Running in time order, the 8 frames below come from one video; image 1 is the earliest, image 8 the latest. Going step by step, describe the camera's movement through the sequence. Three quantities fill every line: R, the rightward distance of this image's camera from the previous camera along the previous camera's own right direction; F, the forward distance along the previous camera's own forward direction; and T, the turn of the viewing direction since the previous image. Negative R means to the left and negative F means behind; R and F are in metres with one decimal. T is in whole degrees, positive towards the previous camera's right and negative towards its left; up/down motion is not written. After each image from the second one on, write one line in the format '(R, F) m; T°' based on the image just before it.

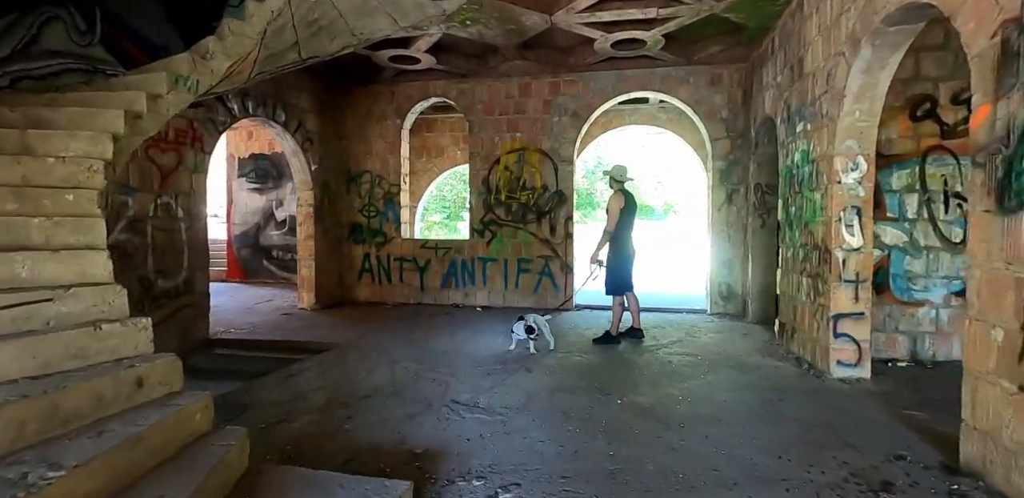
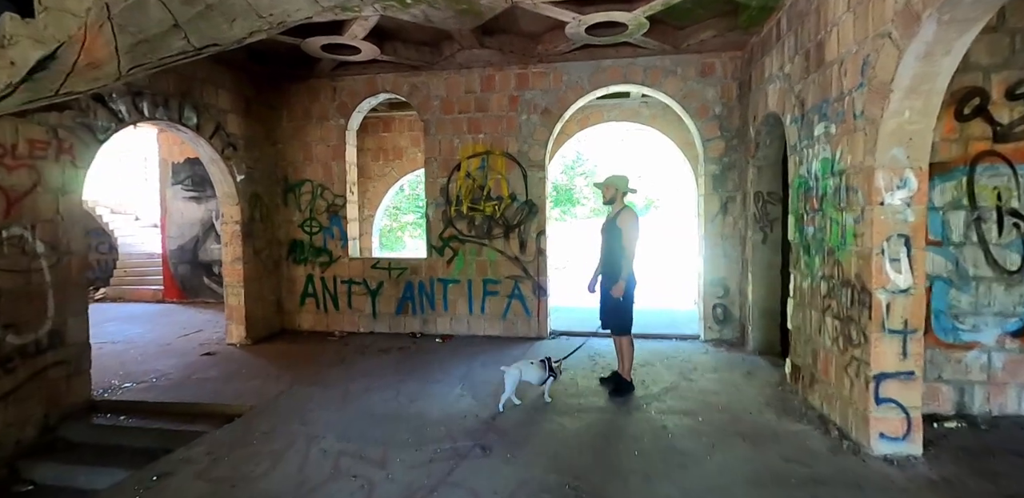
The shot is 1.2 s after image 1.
(+0.2, +0.8) m; +2°
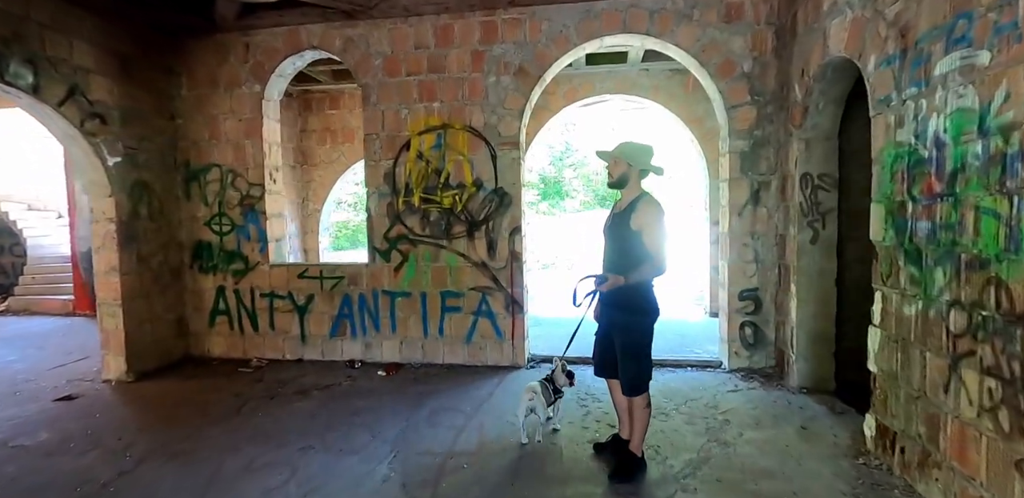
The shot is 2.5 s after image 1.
(+0.2, +1.2) m; +1°
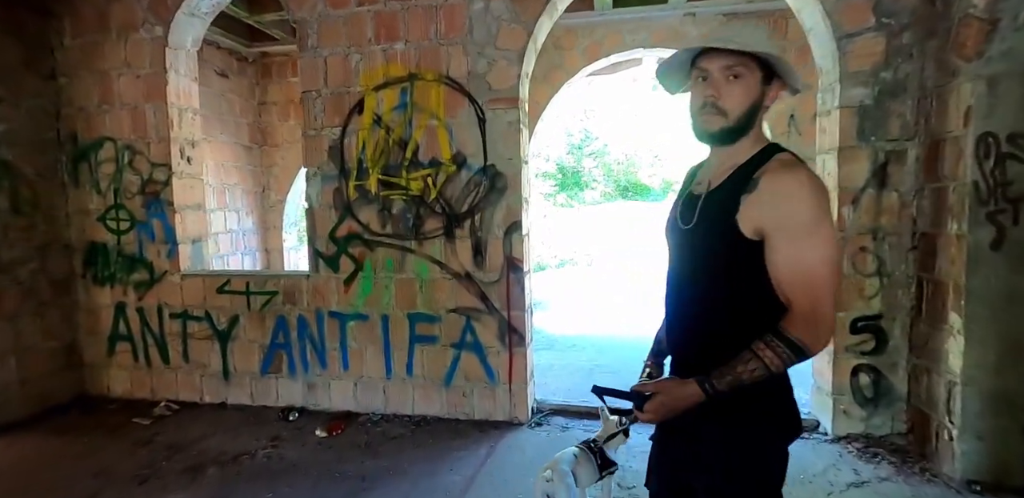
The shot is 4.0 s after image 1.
(+0.1, +1.3) m; -2°
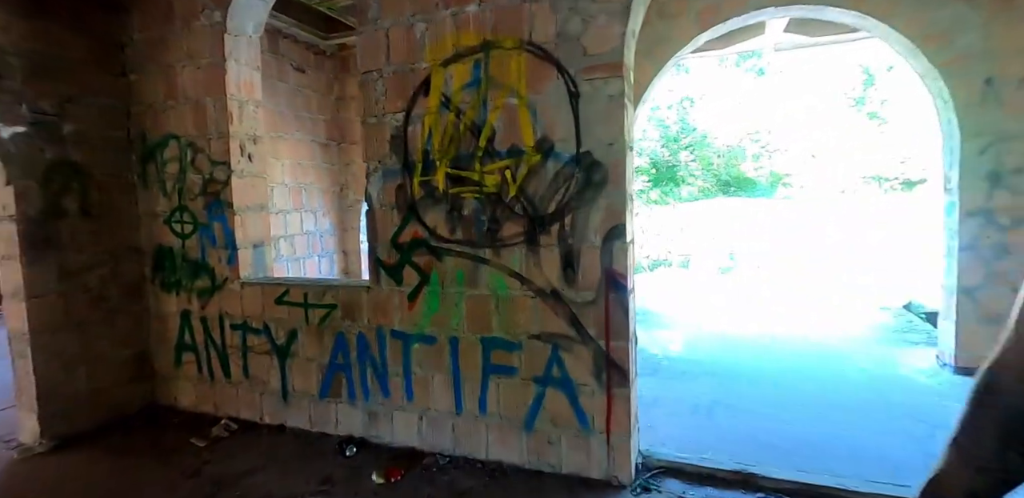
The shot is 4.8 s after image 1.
(-0.1, +0.6) m; -9°
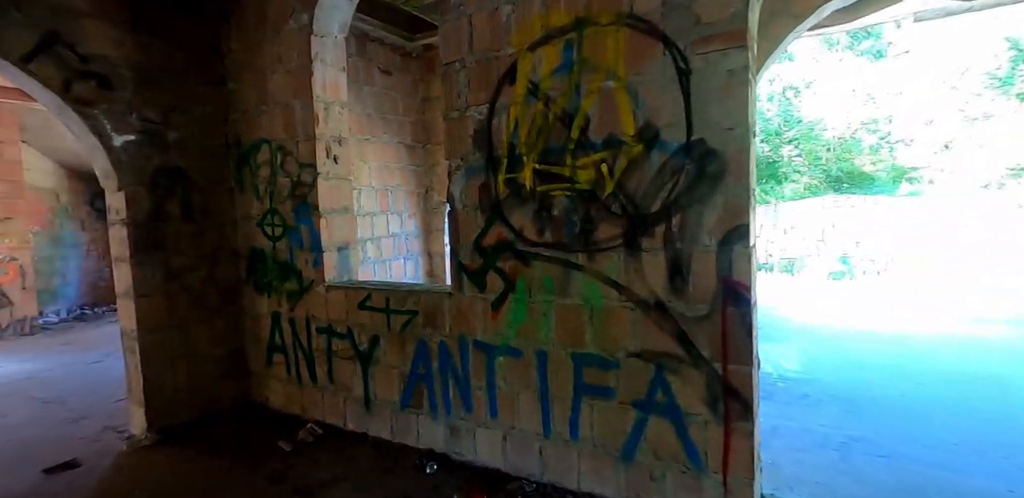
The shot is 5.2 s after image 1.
(-0.1, +0.2) m; -9°
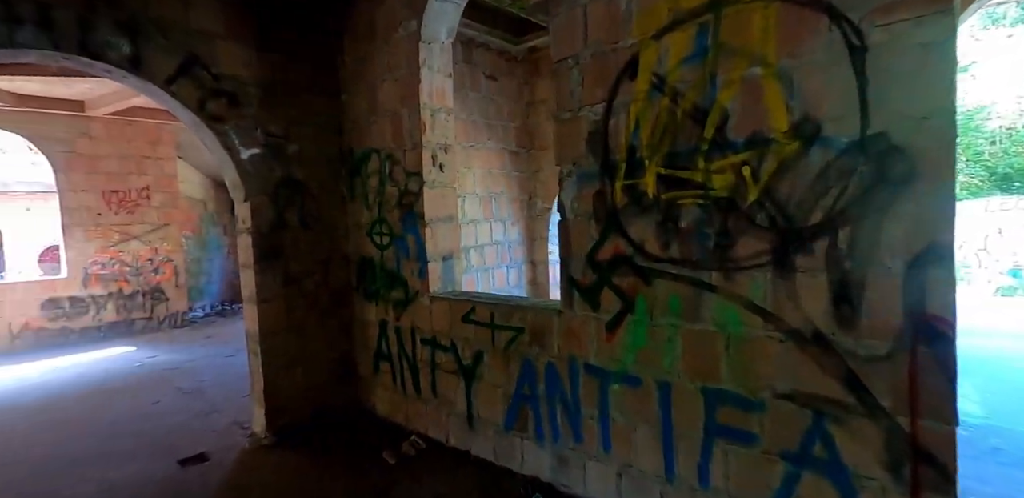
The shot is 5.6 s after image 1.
(-0.1, +0.2) m; -11°
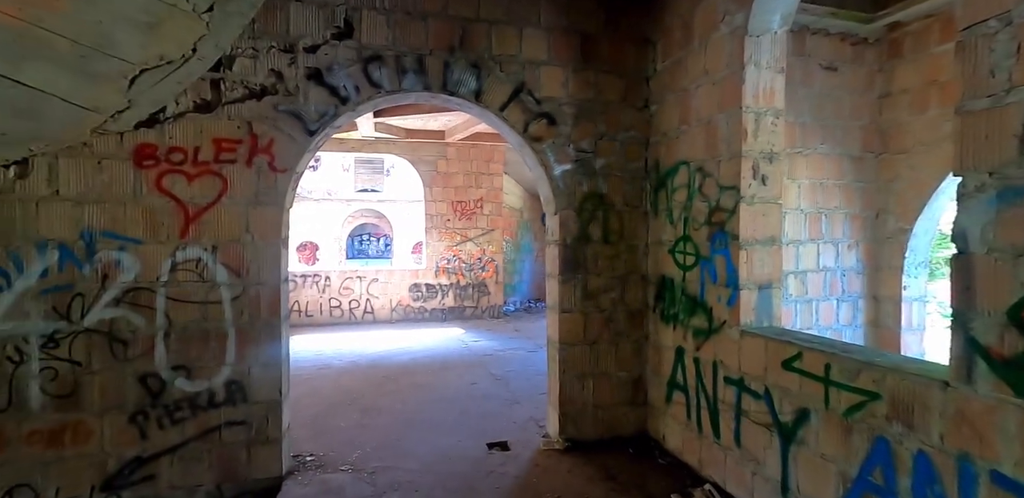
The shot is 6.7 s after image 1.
(-0.3, +0.1) m; -30°
